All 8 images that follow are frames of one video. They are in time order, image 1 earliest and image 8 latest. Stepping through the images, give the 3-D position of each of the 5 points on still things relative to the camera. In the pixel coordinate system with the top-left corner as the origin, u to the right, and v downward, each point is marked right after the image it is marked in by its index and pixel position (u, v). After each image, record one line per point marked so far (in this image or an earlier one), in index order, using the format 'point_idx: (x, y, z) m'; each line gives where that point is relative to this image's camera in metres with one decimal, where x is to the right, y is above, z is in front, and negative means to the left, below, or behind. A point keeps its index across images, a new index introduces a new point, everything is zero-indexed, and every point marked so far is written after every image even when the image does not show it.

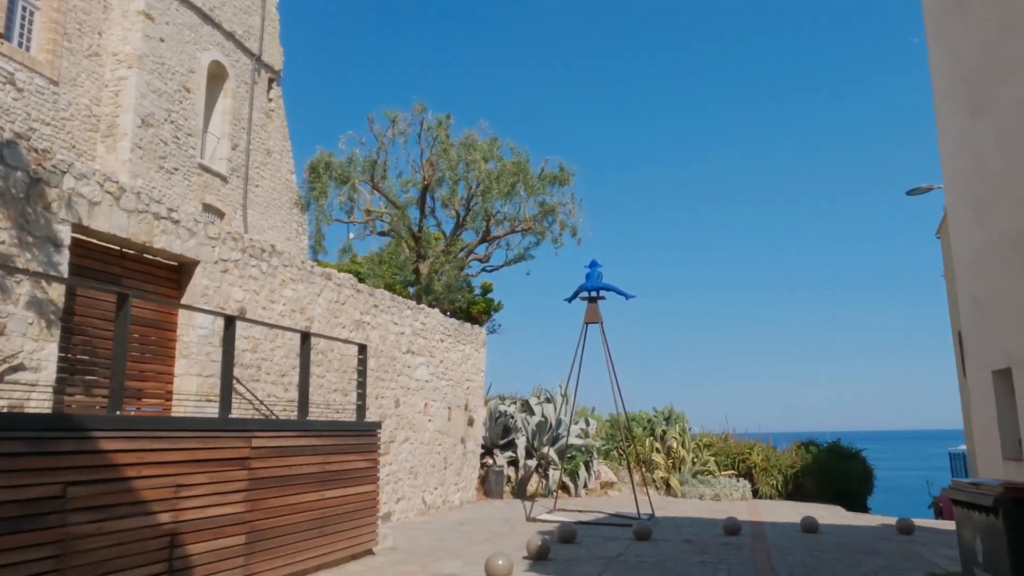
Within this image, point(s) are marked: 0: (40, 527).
0: (-2.8, -1.4, +4.6) m
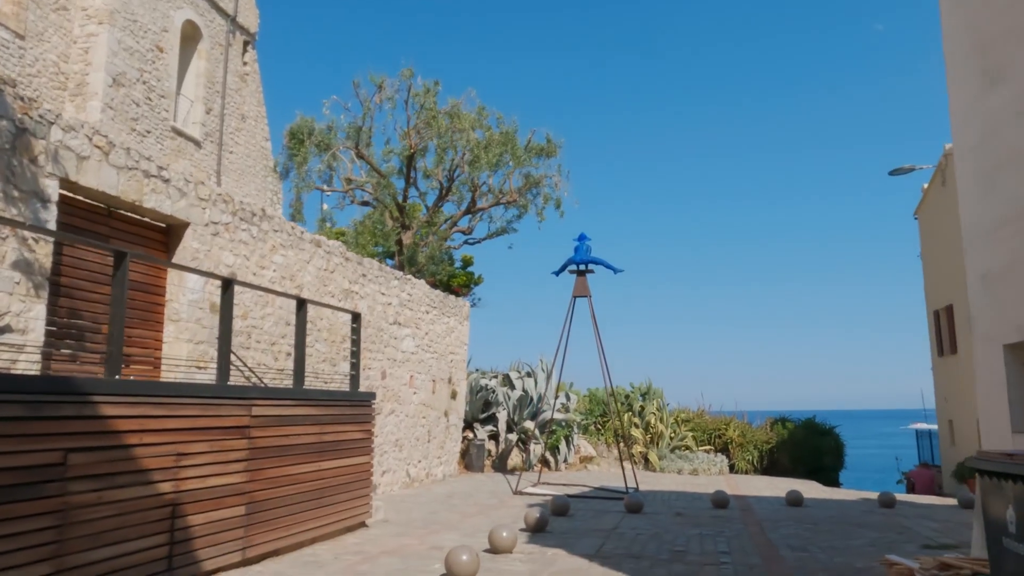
0: (-2.6, -1.2, +4.3) m
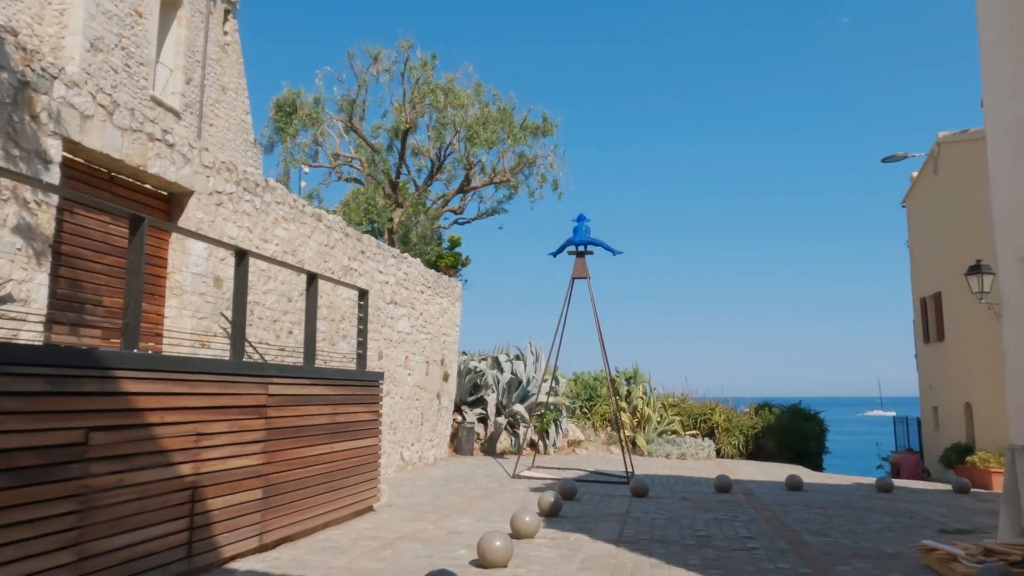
0: (-2.3, -1.0, +3.9) m
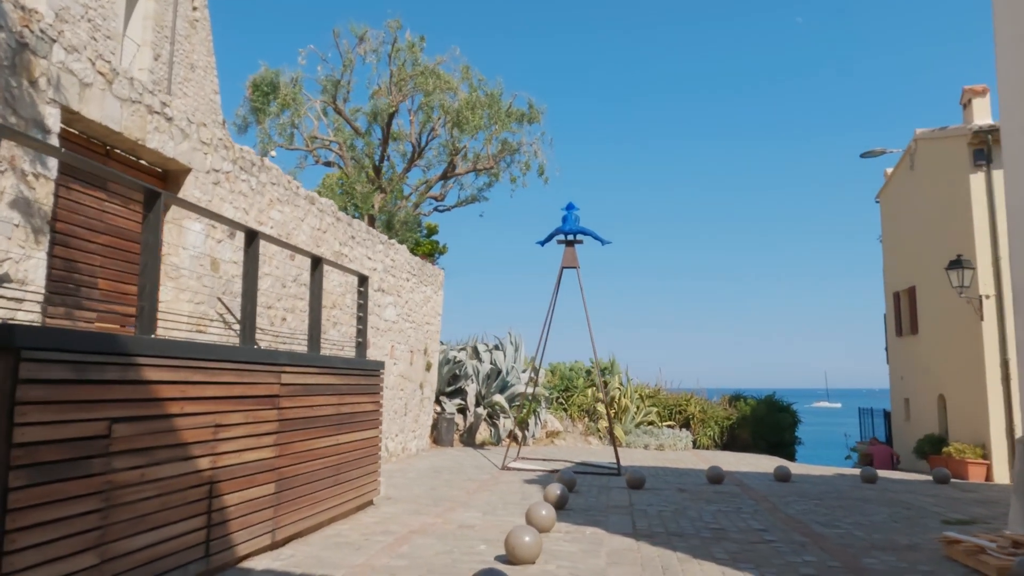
0: (-2.0, -0.9, +3.6) m
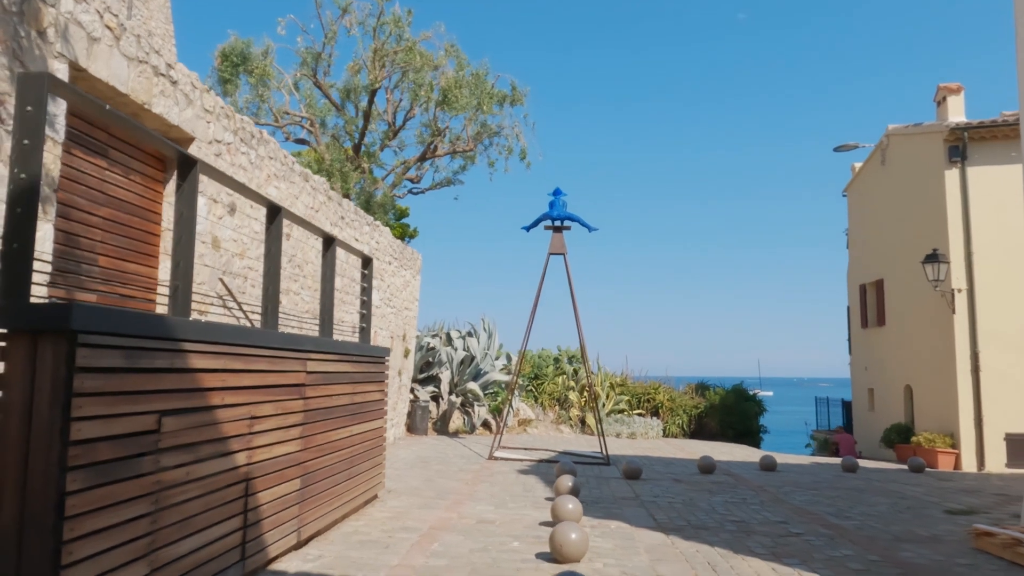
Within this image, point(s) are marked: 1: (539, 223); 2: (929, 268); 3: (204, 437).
0: (-1.5, -0.8, +3.2) m
1: (+0.4, +1.0, +12.6) m
2: (+7.2, +0.3, +13.5) m
3: (-1.5, -0.7, +3.8) m
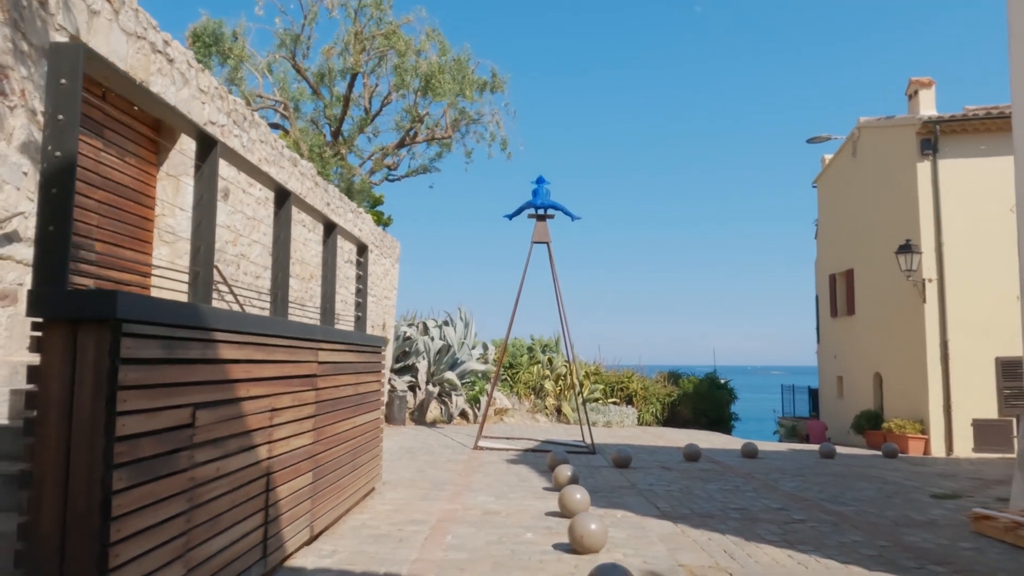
0: (-1.3, -0.7, +3.0) m
1: (+0.2, +1.2, +12.5) m
2: (+6.9, +0.5, +13.8) m
3: (-1.3, -0.7, +3.6) m
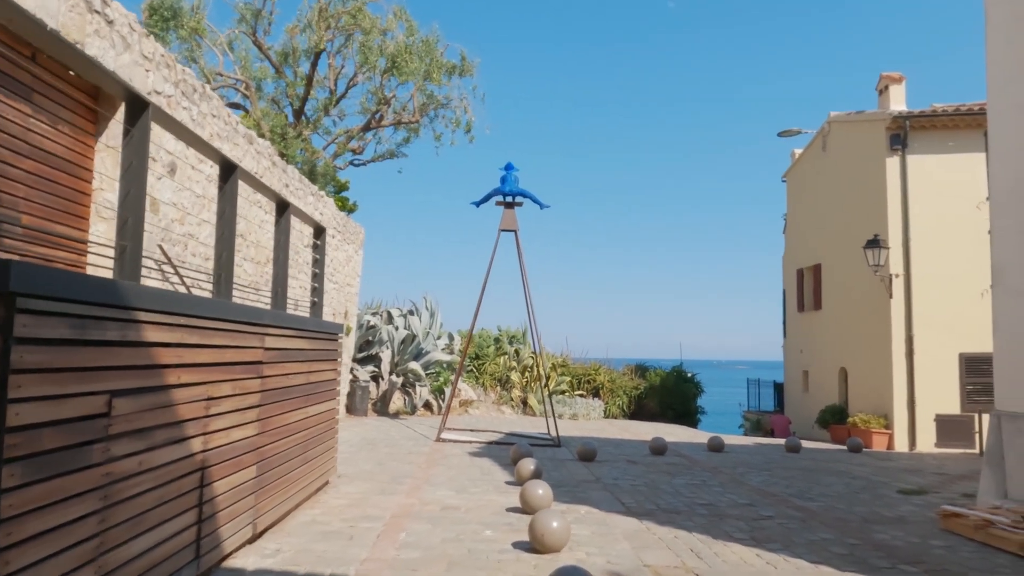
0: (-1.5, -0.6, +2.7) m
1: (-0.3, +1.4, +12.2) m
2: (+6.3, +0.6, +13.8) m
3: (-1.5, -0.6, +3.3) m
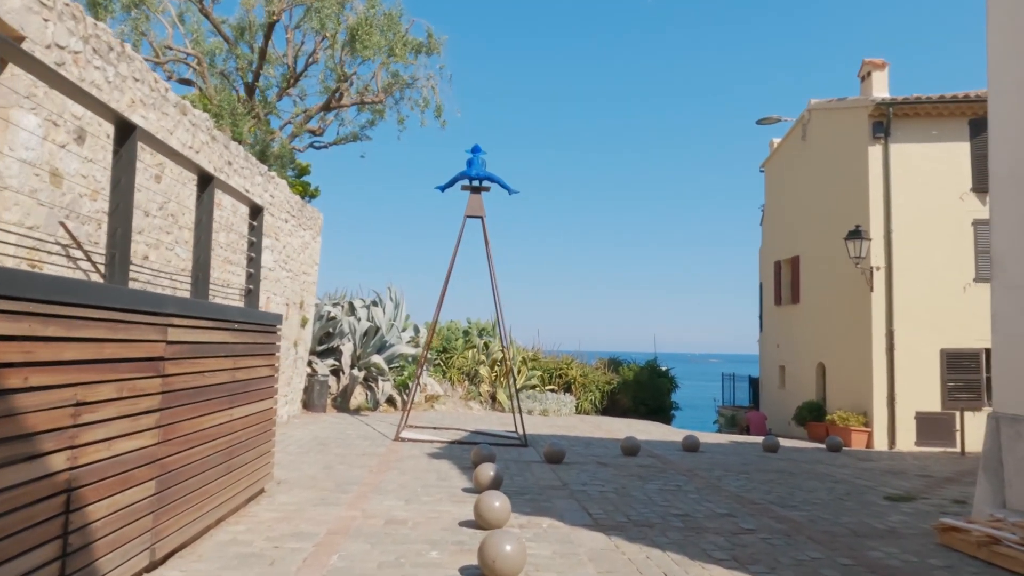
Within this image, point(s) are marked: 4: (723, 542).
0: (-1.7, -0.5, +2.0) m
1: (-0.8, +1.6, +11.5) m
2: (+5.8, +0.7, +13.3) m
3: (-1.7, -0.5, +2.6) m
4: (+1.4, -1.7, +5.3) m
